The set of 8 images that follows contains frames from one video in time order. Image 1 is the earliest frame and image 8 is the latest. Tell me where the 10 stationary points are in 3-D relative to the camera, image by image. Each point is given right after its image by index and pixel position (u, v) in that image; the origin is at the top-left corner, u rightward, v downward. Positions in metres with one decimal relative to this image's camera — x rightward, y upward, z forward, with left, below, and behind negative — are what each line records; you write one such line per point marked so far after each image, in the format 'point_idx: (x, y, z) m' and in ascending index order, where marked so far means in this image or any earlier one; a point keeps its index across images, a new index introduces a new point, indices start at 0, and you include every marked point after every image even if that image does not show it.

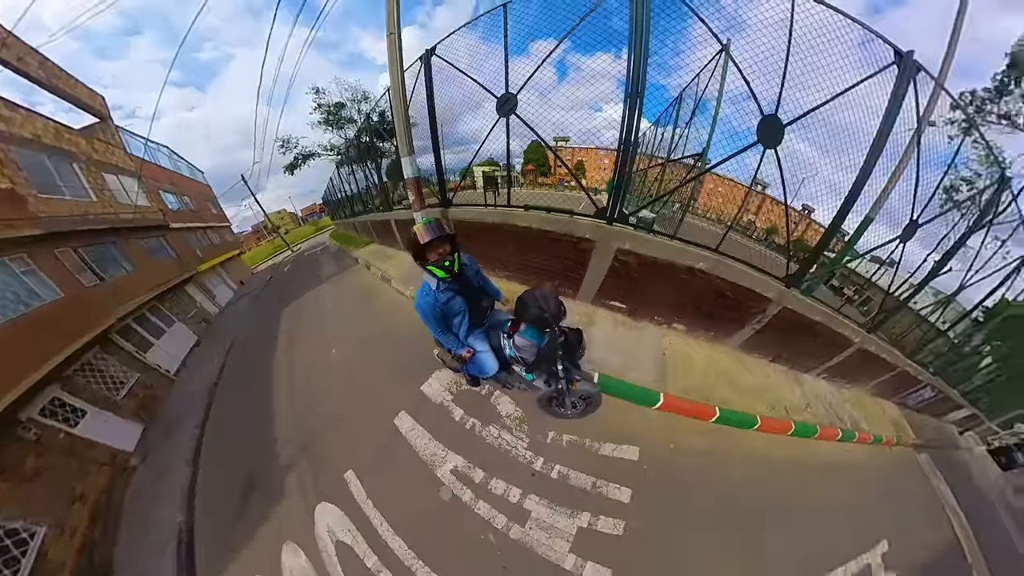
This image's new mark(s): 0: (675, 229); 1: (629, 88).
0: (+2.1, +0.6, +3.3) m
1: (+1.3, +2.1, +2.9) m
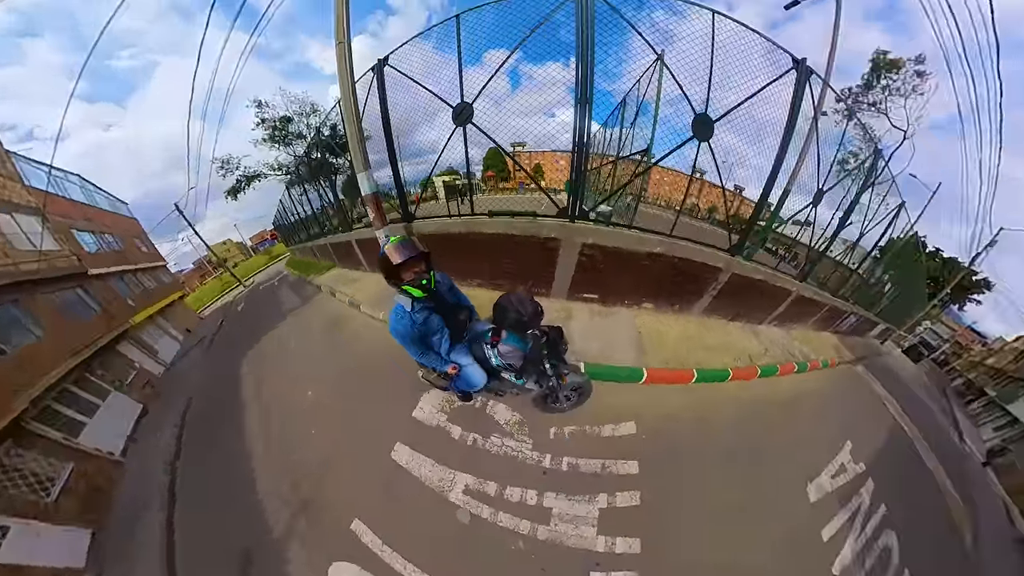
0: (+1.7, +0.8, +3.7) m
1: (+0.8, +2.3, +3.1) m
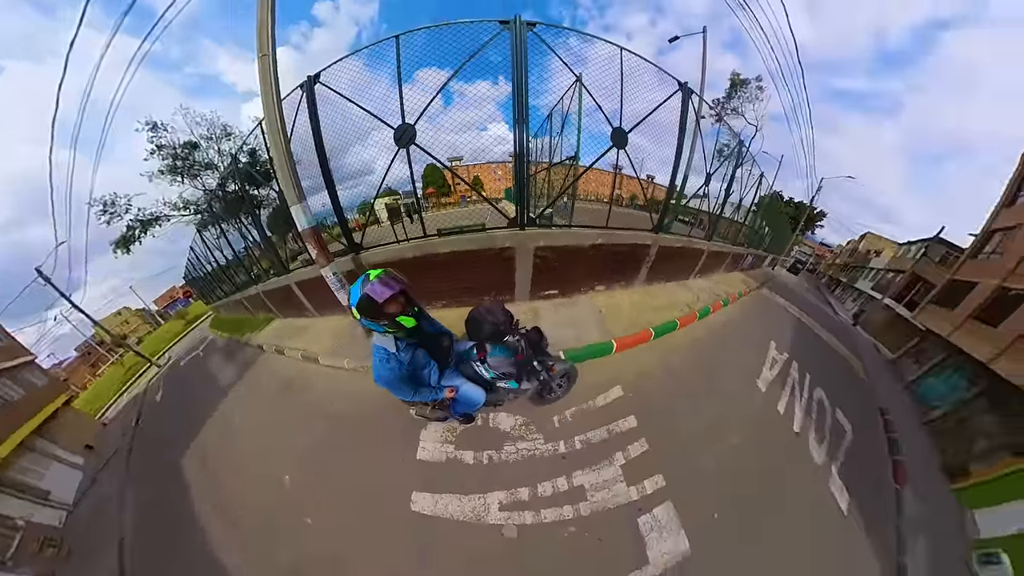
0: (+1.1, +1.1, +4.2) m
1: (0.0, +2.3, +3.5) m
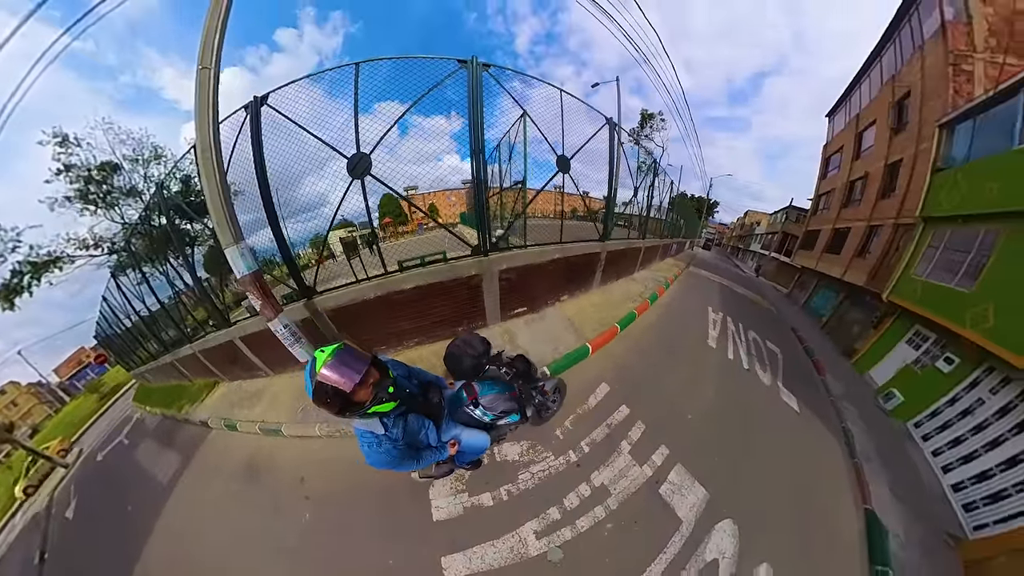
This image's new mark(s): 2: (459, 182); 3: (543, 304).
0: (+0.4, +0.9, +4.7) m
1: (-0.6, +2.1, +3.8) m
2: (-0.8, +1.6, +4.0) m
3: (+0.5, -0.2, +4.8) m
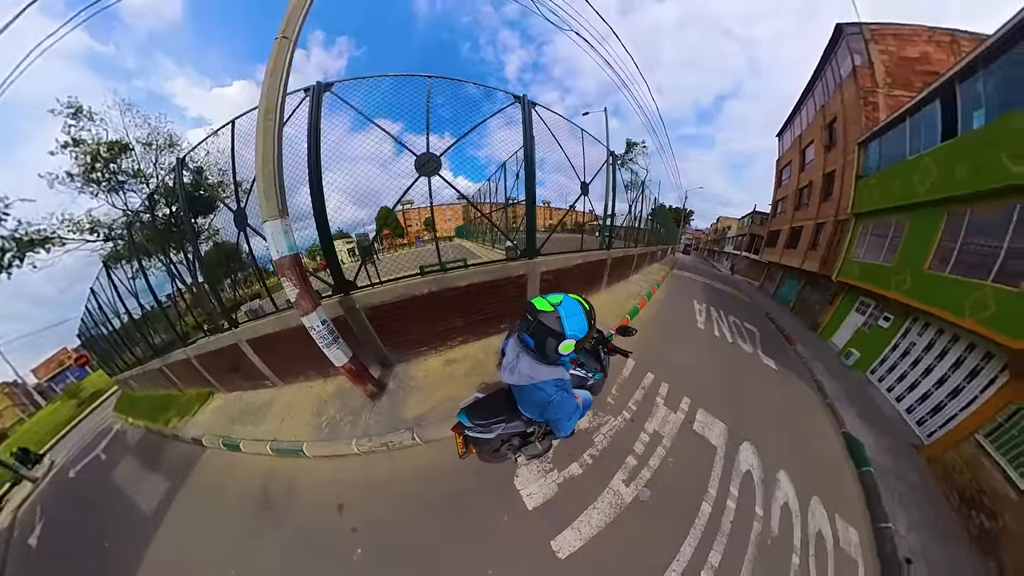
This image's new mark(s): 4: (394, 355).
0: (+0.2, +0.7, +4.9) m
1: (-0.8, +2.0, +4.0) m
2: (-0.9, +1.5, +4.2) m
3: (+0.4, -0.4, +4.9) m
4: (-1.9, -1.0, +4.5) m
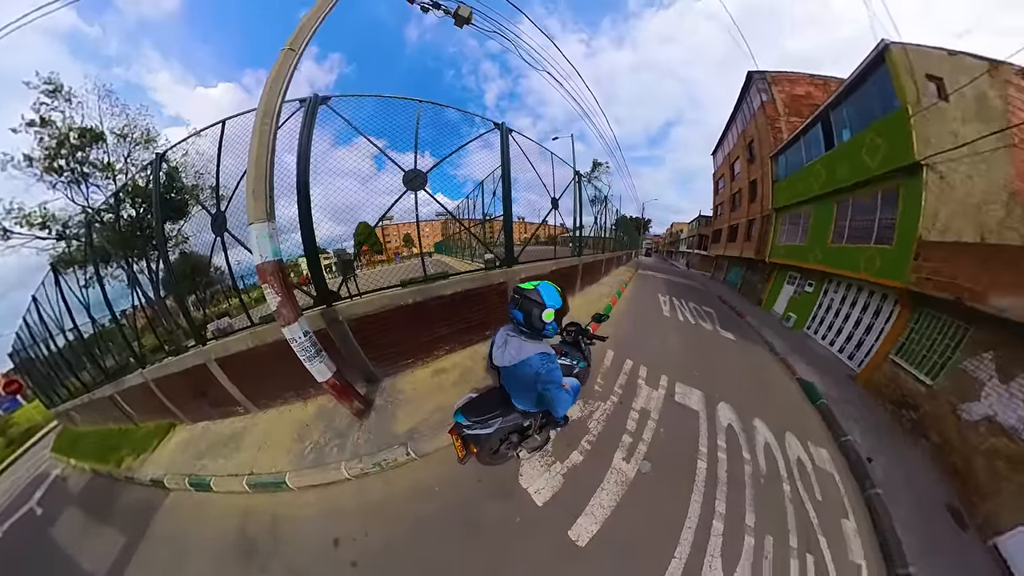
0: (-0.2, +0.5, +5.1) m
1: (-1.2, +1.8, +4.2) m
2: (-1.3, +1.2, +4.3) m
3: (0.0, -0.6, +5.0) m
4: (-2.1, -1.3, +4.2) m
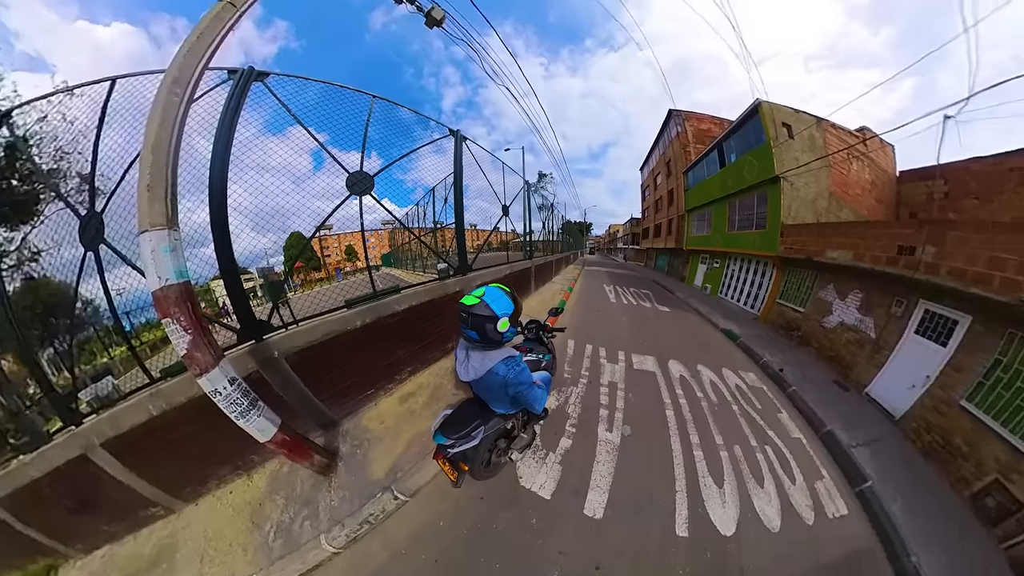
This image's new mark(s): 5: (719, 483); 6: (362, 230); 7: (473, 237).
0: (-1.1, +0.3, +4.9) m
1: (-1.8, +1.5, +3.8) m
2: (-1.9, +1.0, +3.8) m
3: (-0.7, -0.7, +4.9) m
4: (-2.3, -1.6, +3.4) m
5: (+2.2, -2.1, +2.7) m
6: (-1.9, +0.9, +3.7) m
7: (-1.1, +1.0, +5.0) m
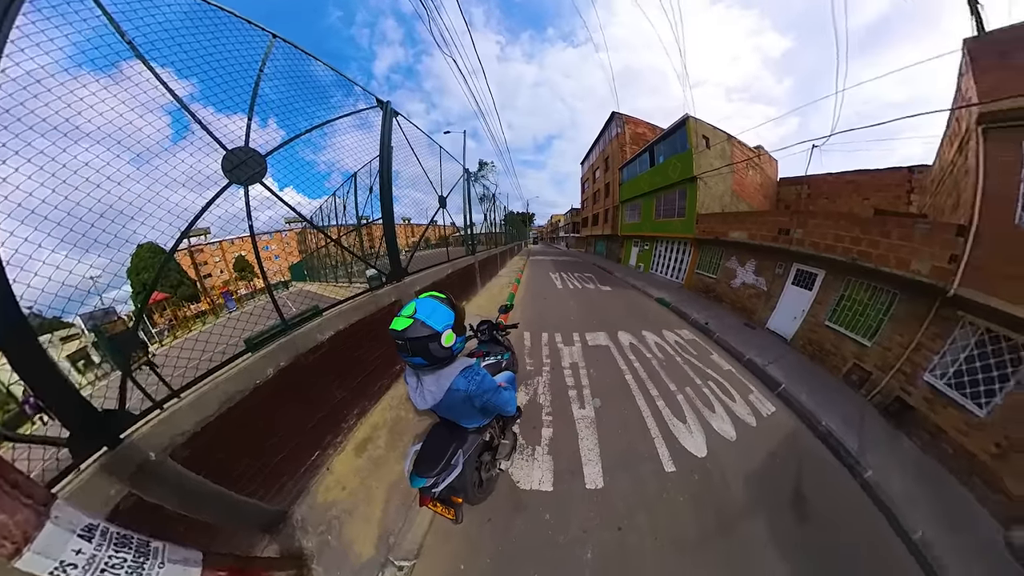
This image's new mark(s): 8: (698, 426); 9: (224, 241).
0: (-1.8, +0.2, +4.1) m
1: (-2.2, +1.3, +2.7) m
2: (-2.2, +0.7, +2.8) m
3: (-1.4, -0.8, +4.3) m
4: (-2.1, -1.9, +2.4) m
5: (+2.3, -1.8, +3.6) m
6: (-2.2, +0.6, +2.6) m
7: (-2.0, +0.8, +4.1) m
8: (+2.4, -1.8, +3.5) m
9: (-2.2, +0.5, +2.4) m
